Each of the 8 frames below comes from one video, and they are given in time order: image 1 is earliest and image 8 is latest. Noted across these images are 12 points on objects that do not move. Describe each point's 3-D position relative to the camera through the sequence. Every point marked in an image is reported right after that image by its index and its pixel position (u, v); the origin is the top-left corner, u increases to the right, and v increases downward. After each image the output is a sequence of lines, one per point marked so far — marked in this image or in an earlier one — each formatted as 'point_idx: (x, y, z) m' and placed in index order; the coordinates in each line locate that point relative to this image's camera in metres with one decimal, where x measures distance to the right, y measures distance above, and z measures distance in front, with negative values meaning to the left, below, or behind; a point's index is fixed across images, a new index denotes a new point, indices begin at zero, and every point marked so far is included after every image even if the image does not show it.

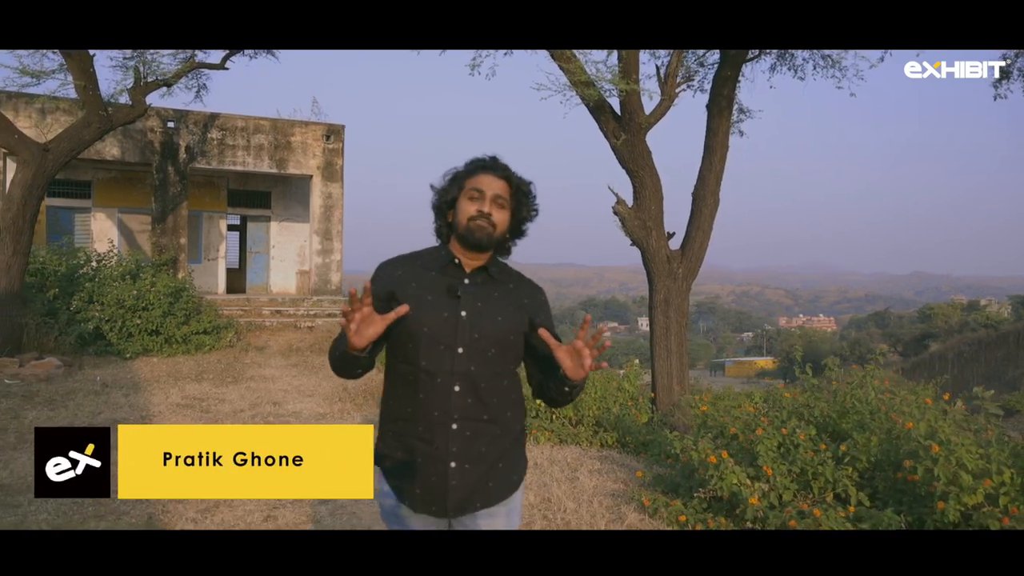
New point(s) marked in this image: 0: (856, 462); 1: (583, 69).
0: (+2.1, -1.0, +5.0) m
1: (+0.9, +2.6, +10.3) m
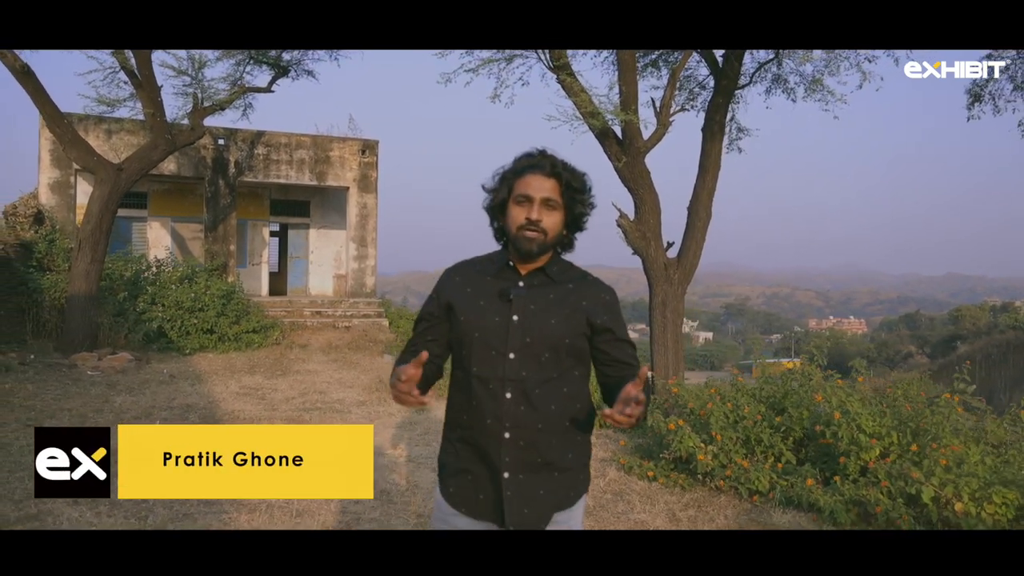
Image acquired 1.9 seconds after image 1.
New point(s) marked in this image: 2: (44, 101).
0: (+2.1, -1.1, +6.5) m
1: (+1.1, +2.5, +11.8) m
2: (-7.5, +3.0, +14.1) m
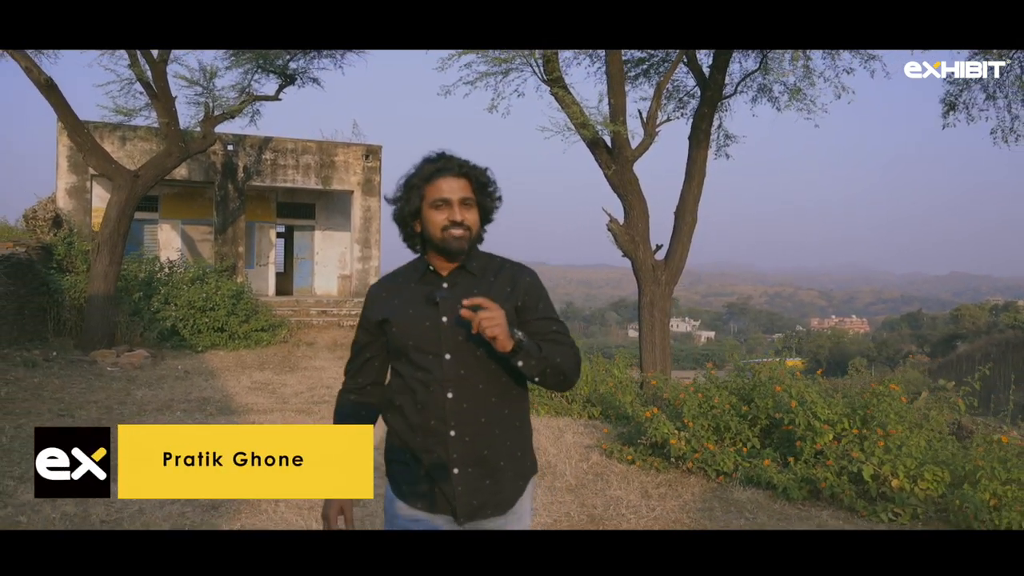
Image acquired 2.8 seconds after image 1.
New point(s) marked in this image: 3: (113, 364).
0: (+2.1, -1.1, +7.2) m
1: (+1.0, +2.5, +12.5) m
2: (-7.5, +3.0, +14.9) m
3: (-6.5, -1.2, +14.3) m
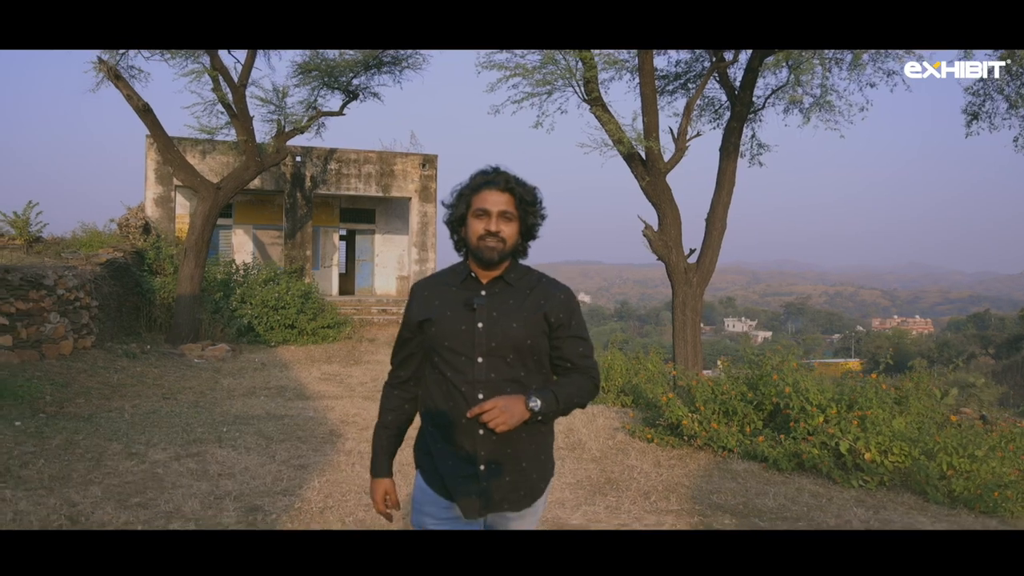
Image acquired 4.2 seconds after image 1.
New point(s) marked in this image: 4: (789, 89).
0: (+2.4, -1.1, +8.4) m
1: (+1.7, +2.5, +13.7) m
2: (-6.7, +3.0, +16.6) m
3: (-5.7, -1.2, +16.0) m
4: (+5.0, +3.6, +15.9) m
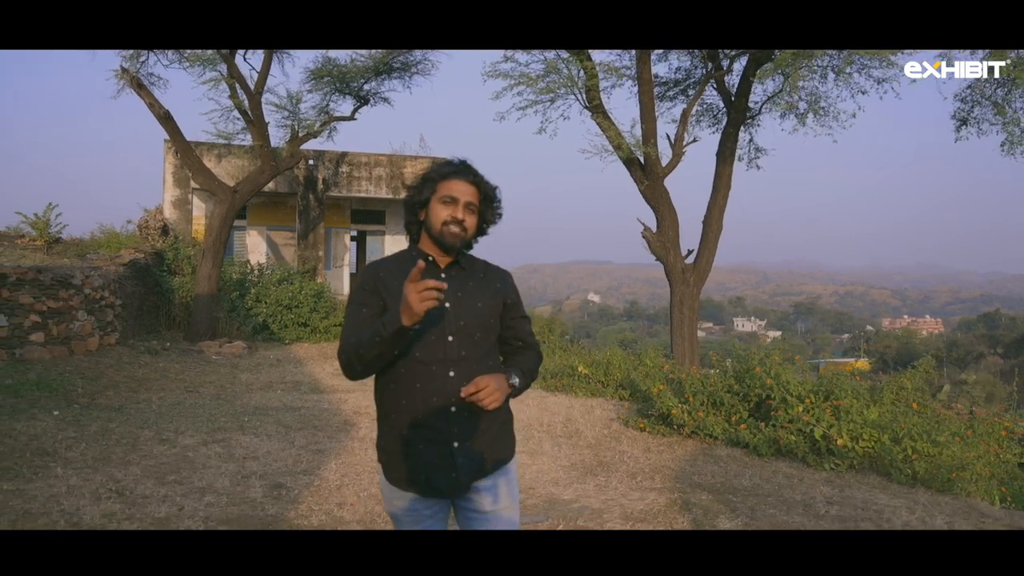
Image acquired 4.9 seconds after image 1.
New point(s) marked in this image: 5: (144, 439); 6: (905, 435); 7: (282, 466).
0: (+2.4, -1.1, +9.0) m
1: (+1.7, +2.5, +14.3) m
2: (-6.6, +3.0, +17.3) m
3: (-5.6, -1.2, +16.7) m
4: (+5.1, +3.6, +16.4) m
5: (-3.4, -1.4, +8.1) m
6: (+3.4, -1.3, +7.7) m
7: (-1.9, -1.5, +7.2) m
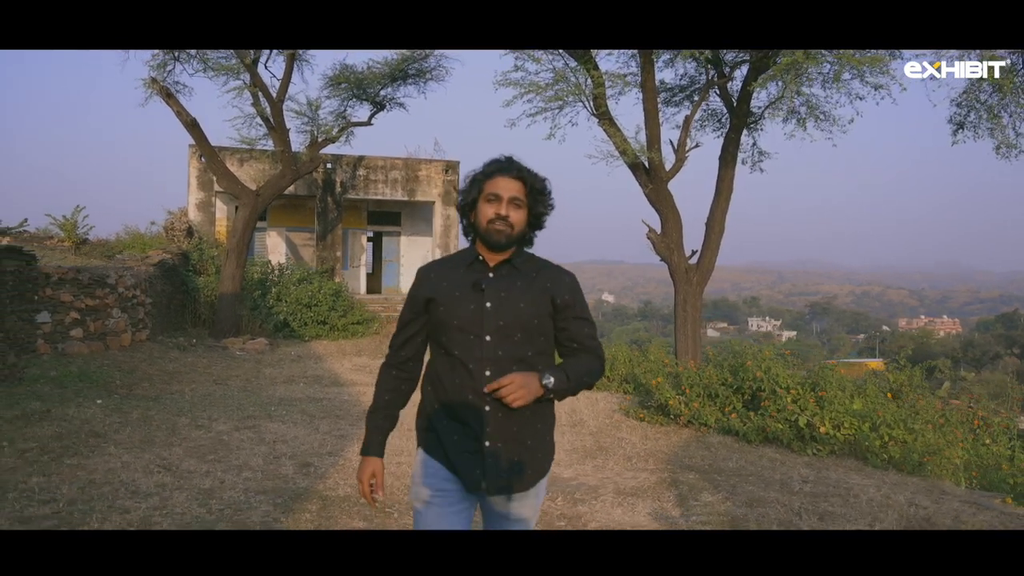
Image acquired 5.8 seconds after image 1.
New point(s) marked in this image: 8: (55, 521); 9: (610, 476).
0: (+2.5, -1.1, +9.6) m
1: (+1.9, +2.5, +15.0) m
2: (-6.4, +3.0, +18.1) m
3: (-5.4, -1.2, +17.4) m
4: (+5.3, +3.6, +17.0) m
5: (-3.3, -1.4, +8.9) m
6: (+3.5, -1.3, +8.3) m
7: (-1.8, -1.4, +7.9) m
8: (-2.6, -1.3, +5.0) m
9: (+0.8, -1.5, +7.0) m
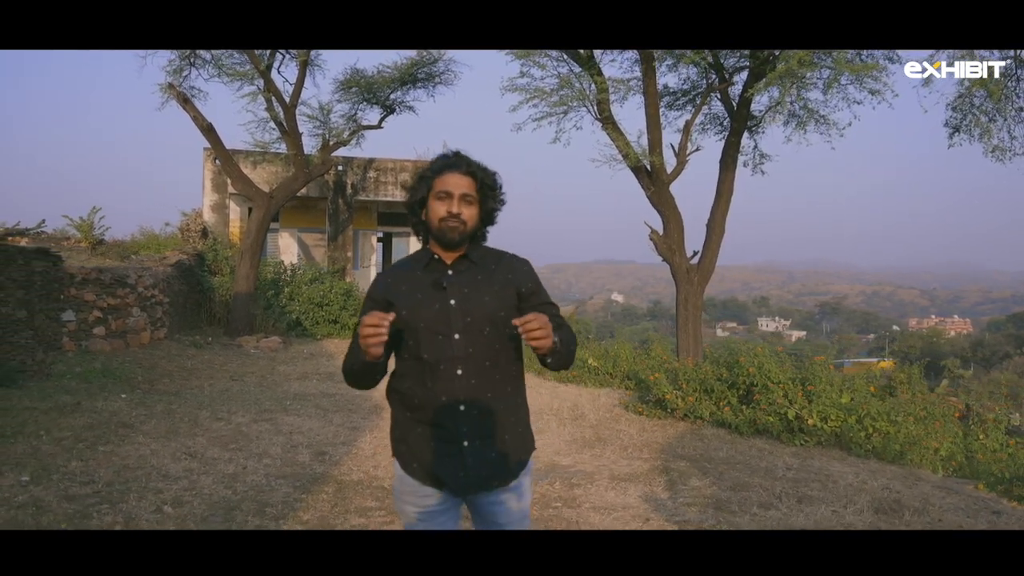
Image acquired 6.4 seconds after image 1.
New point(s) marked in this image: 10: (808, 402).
0: (+2.6, -1.1, +10.1) m
1: (+2.0, +2.5, +15.4) m
2: (-6.2, +3.0, +18.6) m
3: (-5.2, -1.2, +18.0) m
4: (+5.4, +3.6, +17.4) m
5: (-3.3, -1.4, +9.4) m
6: (+3.5, -1.3, +8.8) m
7: (-1.8, -1.4, +8.4) m
8: (-2.6, -1.3, +5.5) m
9: (+0.8, -1.5, +7.5) m
10: (+3.1, -1.2, +9.1) m
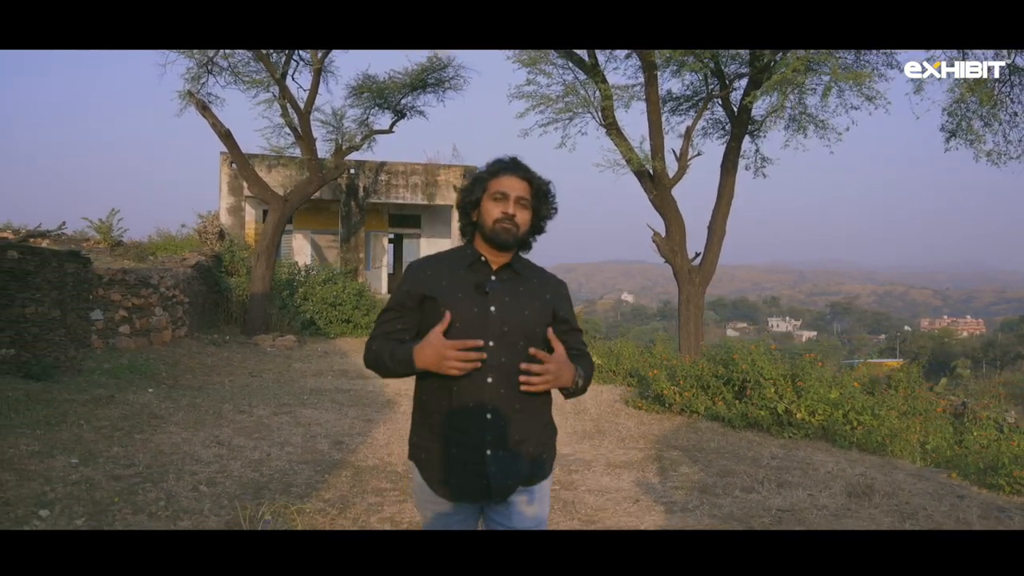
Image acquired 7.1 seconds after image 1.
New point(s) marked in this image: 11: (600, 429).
0: (+2.6, -1.1, +10.6) m
1: (+2.1, +2.5, +16.0) m
2: (-6.1, +3.0, +19.3) m
3: (-5.1, -1.2, +18.6) m
4: (+5.6, +3.6, +17.9) m
5: (-3.2, -1.4, +10.0) m
6: (+3.6, -1.3, +9.3) m
7: (-1.8, -1.5, +9.0) m
8: (-2.6, -1.3, +6.1) m
9: (+0.8, -1.5, +8.0) m
10: (+3.1, -1.2, +9.6) m
11: (+0.9, -1.5, +9.4) m
